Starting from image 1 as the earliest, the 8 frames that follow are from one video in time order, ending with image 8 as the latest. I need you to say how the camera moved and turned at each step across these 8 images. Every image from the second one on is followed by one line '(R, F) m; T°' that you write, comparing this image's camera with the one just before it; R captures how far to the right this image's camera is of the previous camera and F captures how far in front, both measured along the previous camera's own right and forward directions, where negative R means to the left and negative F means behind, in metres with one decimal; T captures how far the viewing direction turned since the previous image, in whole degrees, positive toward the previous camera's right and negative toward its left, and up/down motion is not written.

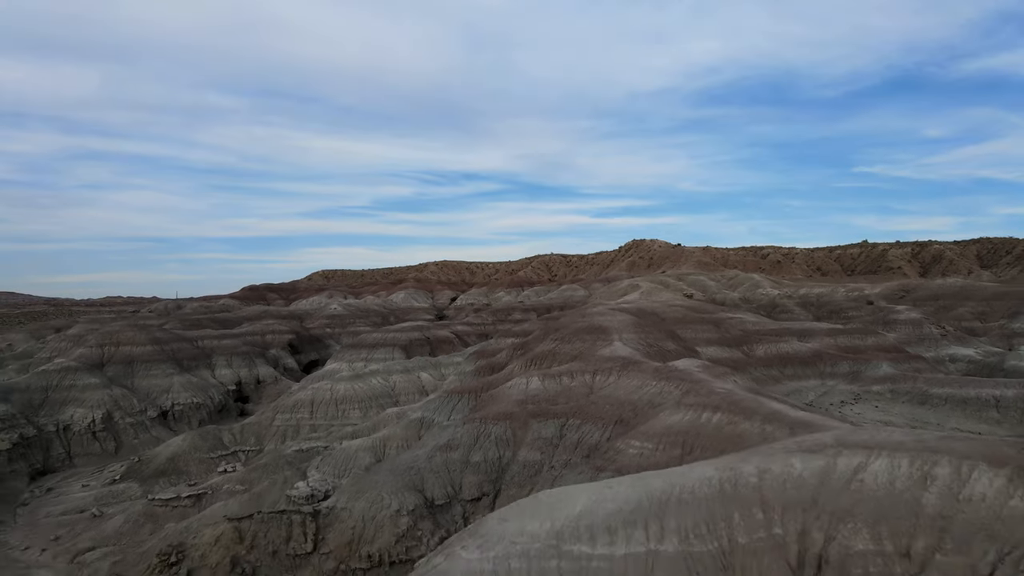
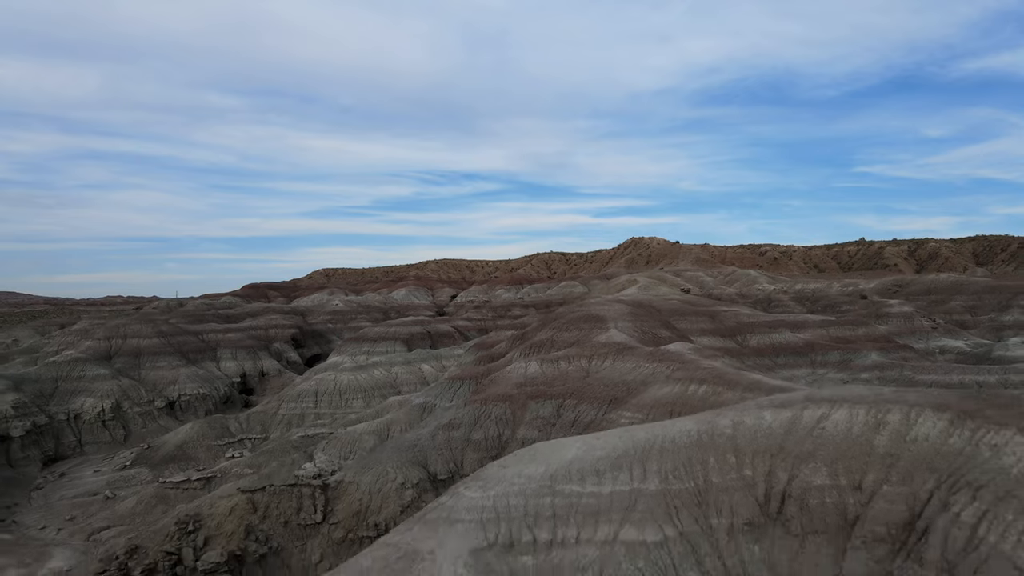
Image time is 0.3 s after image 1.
(0.0, -1.5) m; 0°
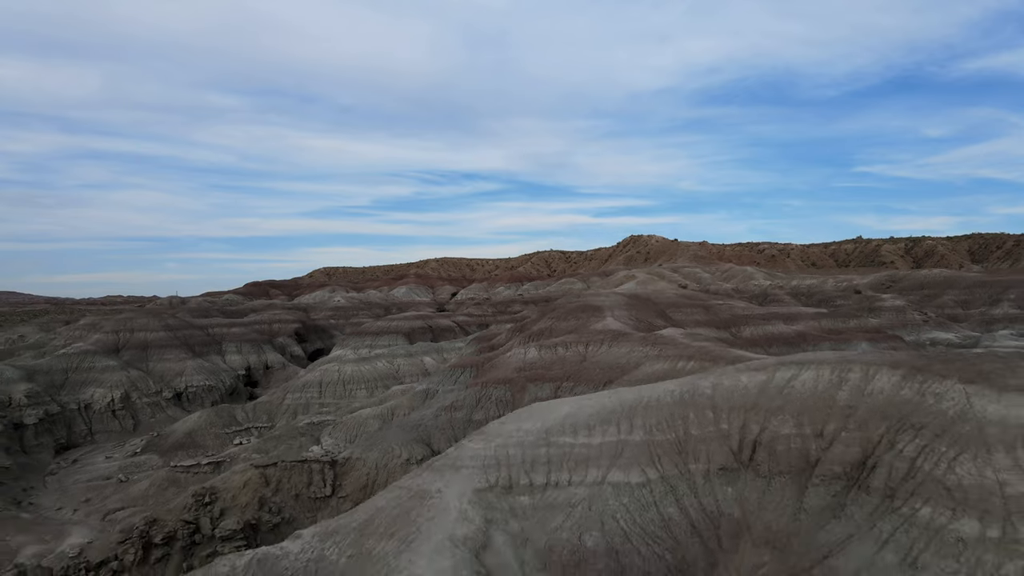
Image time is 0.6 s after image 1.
(0.0, -1.6) m; 0°
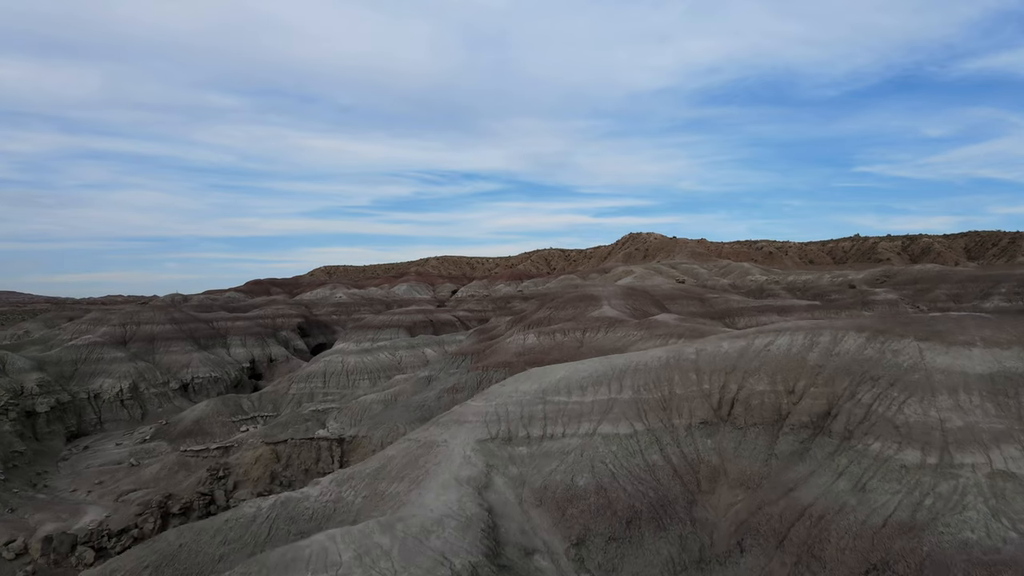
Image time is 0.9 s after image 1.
(0.0, -1.4) m; 0°
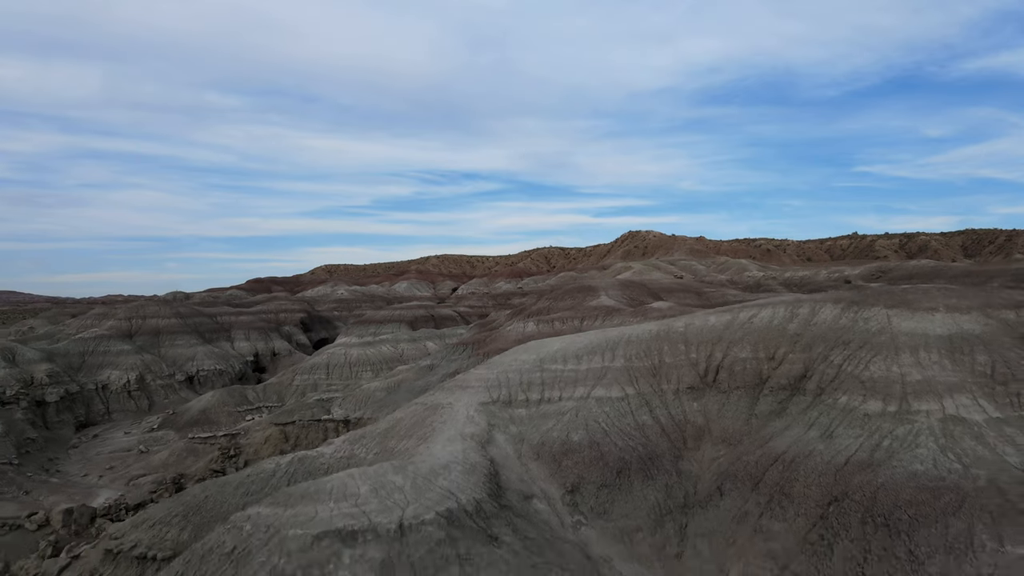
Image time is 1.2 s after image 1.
(0.0, -1.2) m; 0°
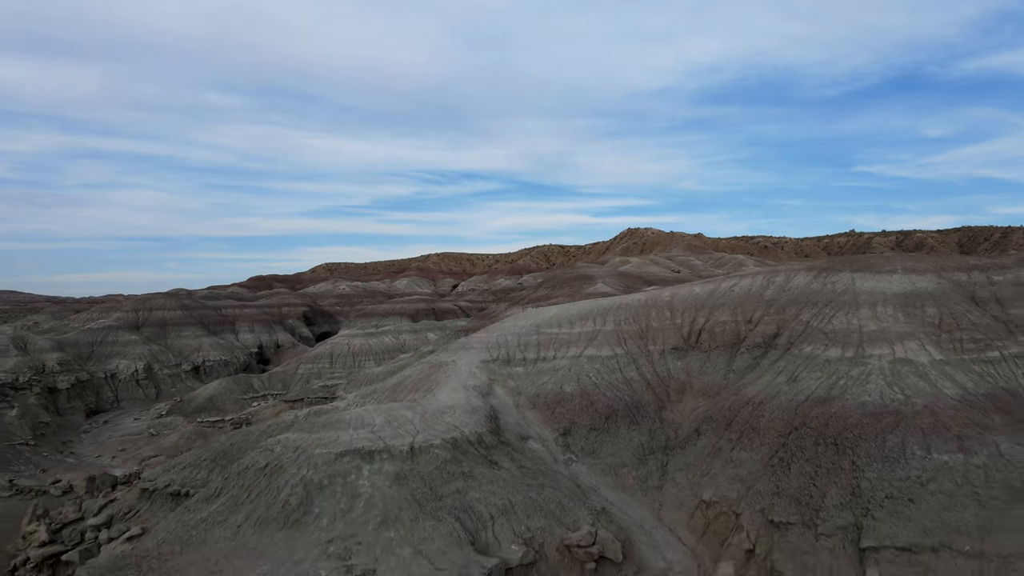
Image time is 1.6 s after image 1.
(0.0, -1.5) m; 0°
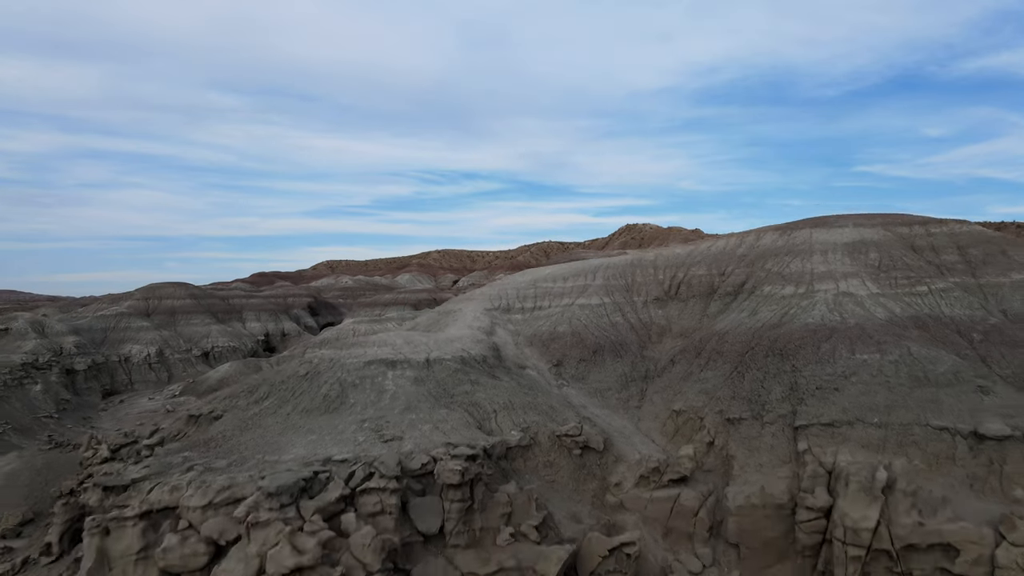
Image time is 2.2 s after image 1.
(0.0, -2.4) m; 0°
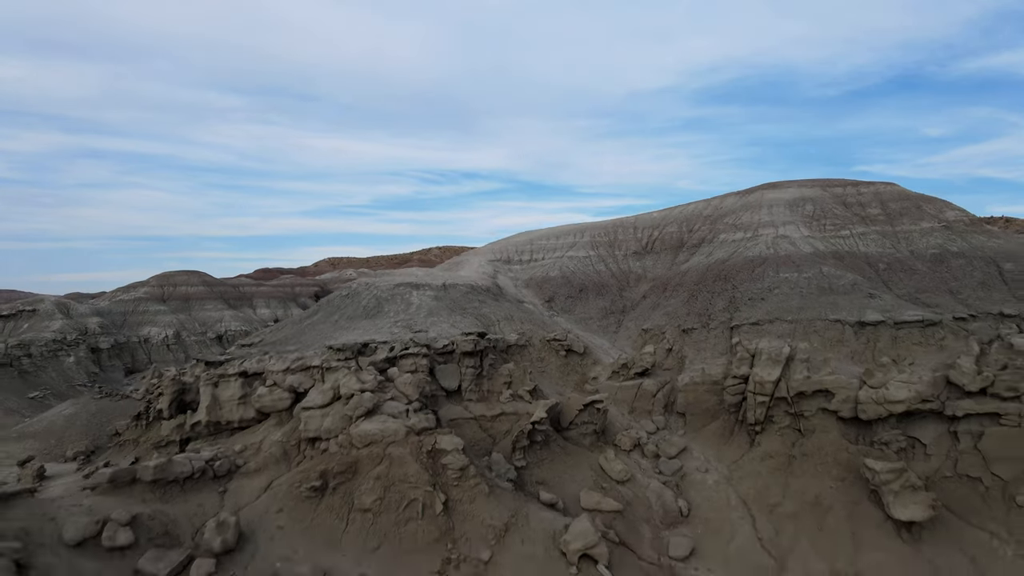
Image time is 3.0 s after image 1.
(0.0, -3.7) m; 0°
